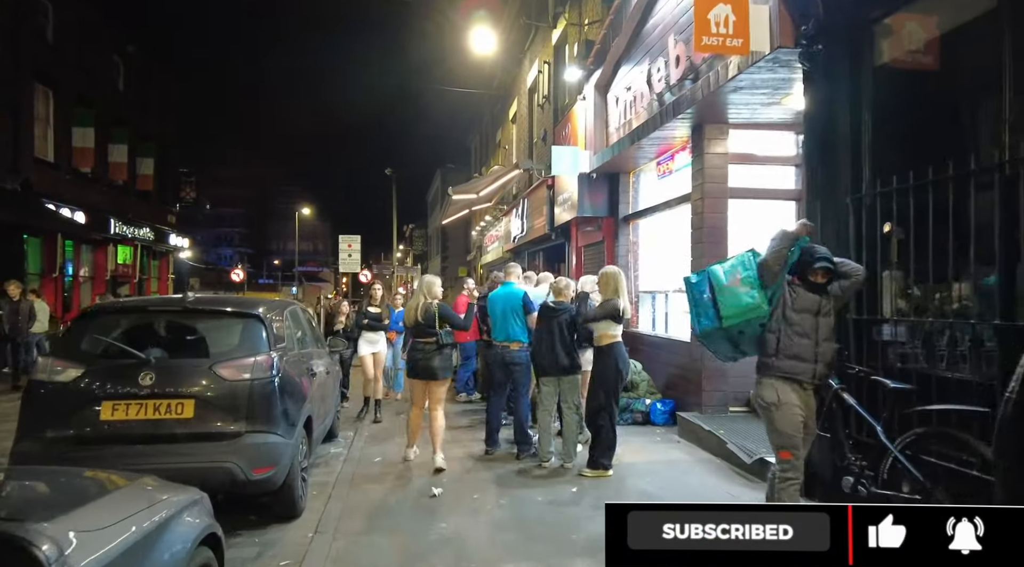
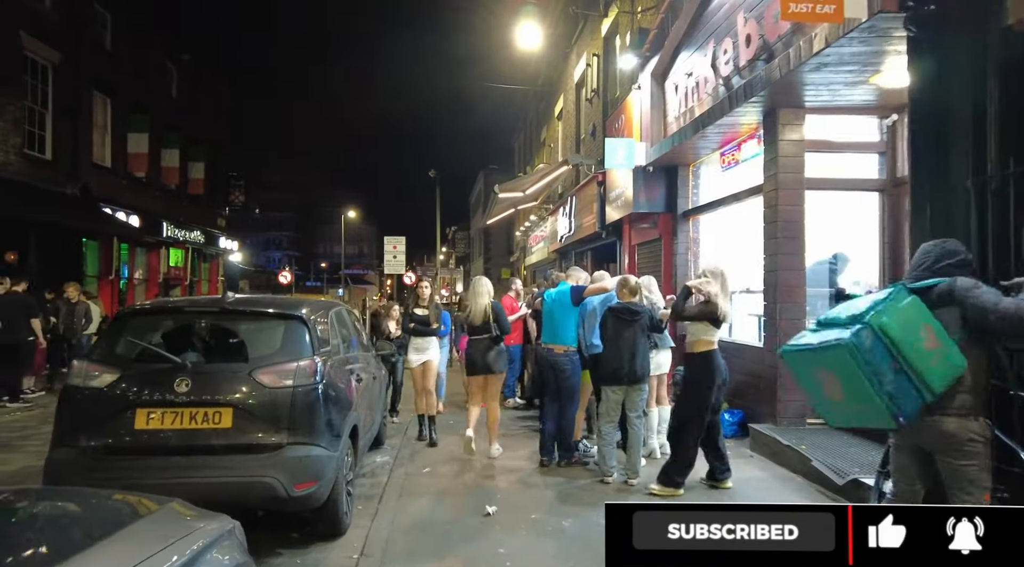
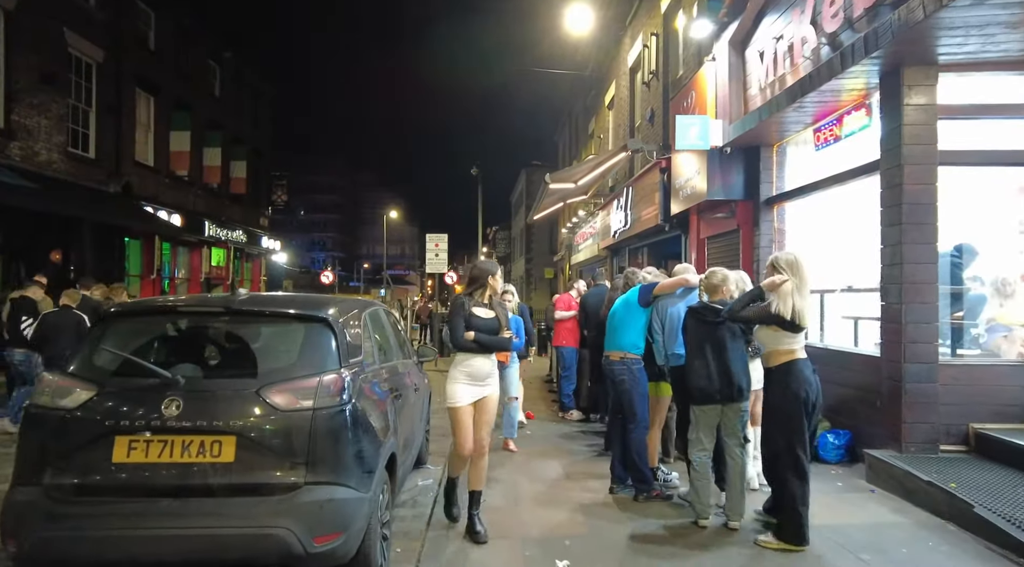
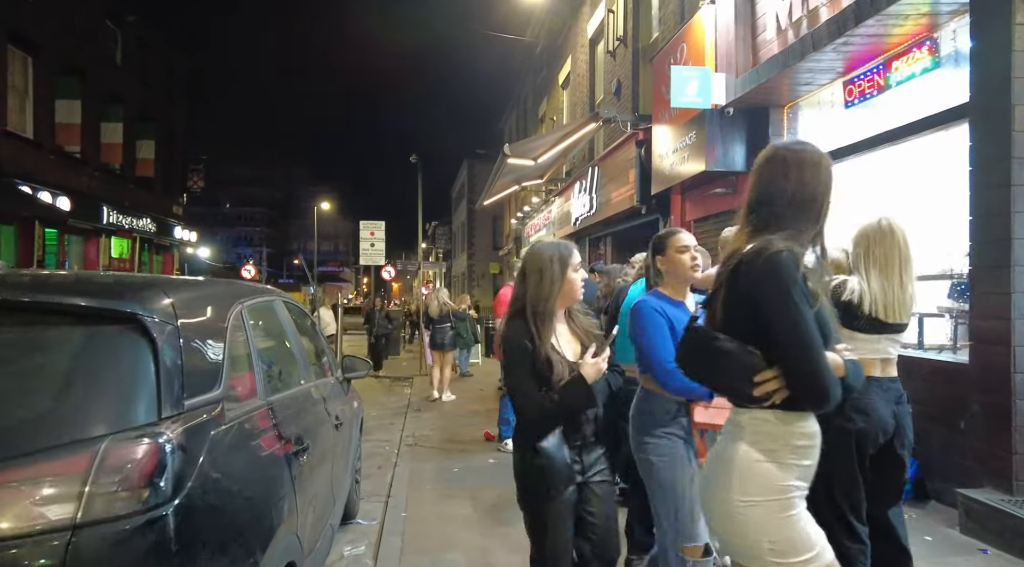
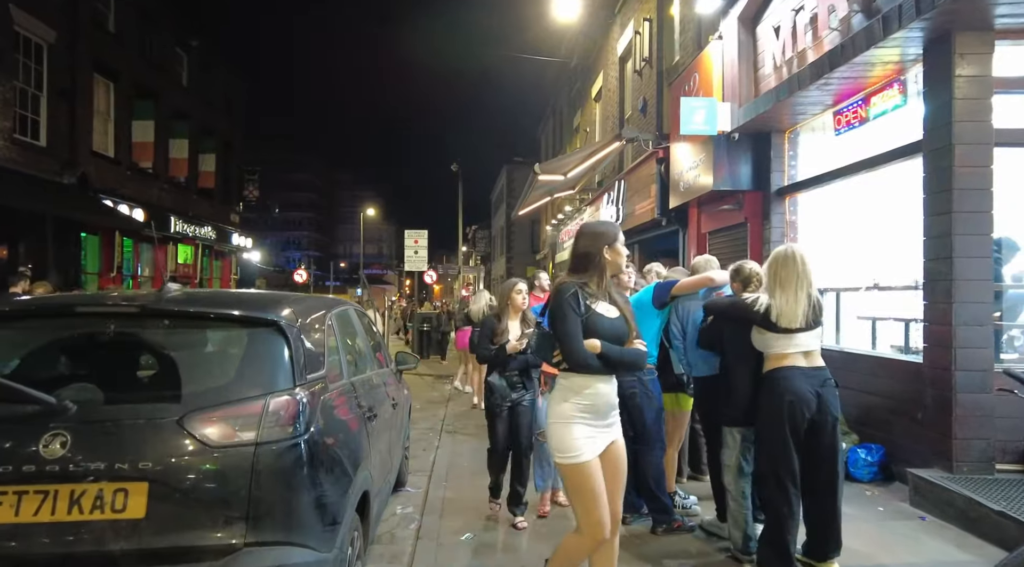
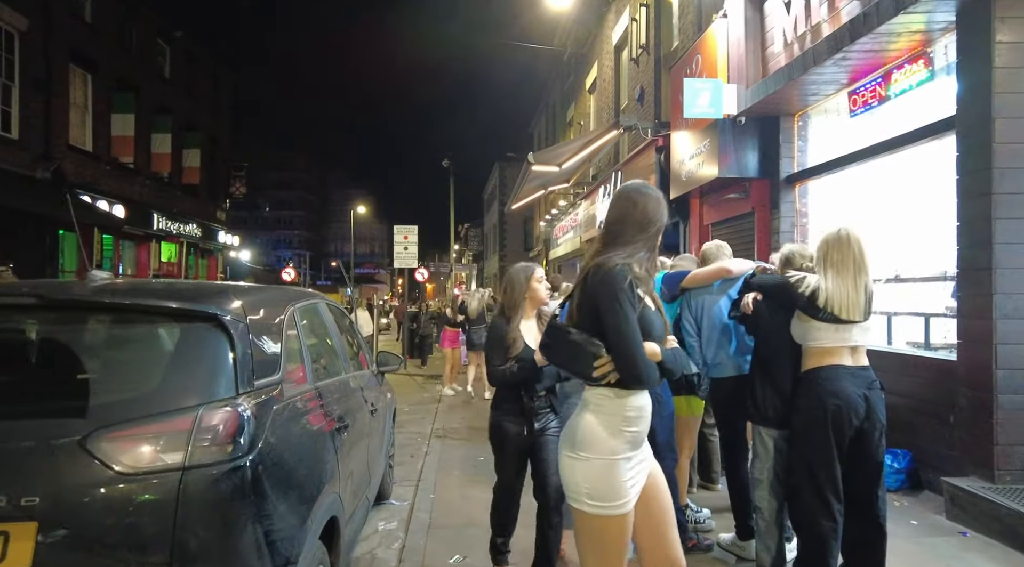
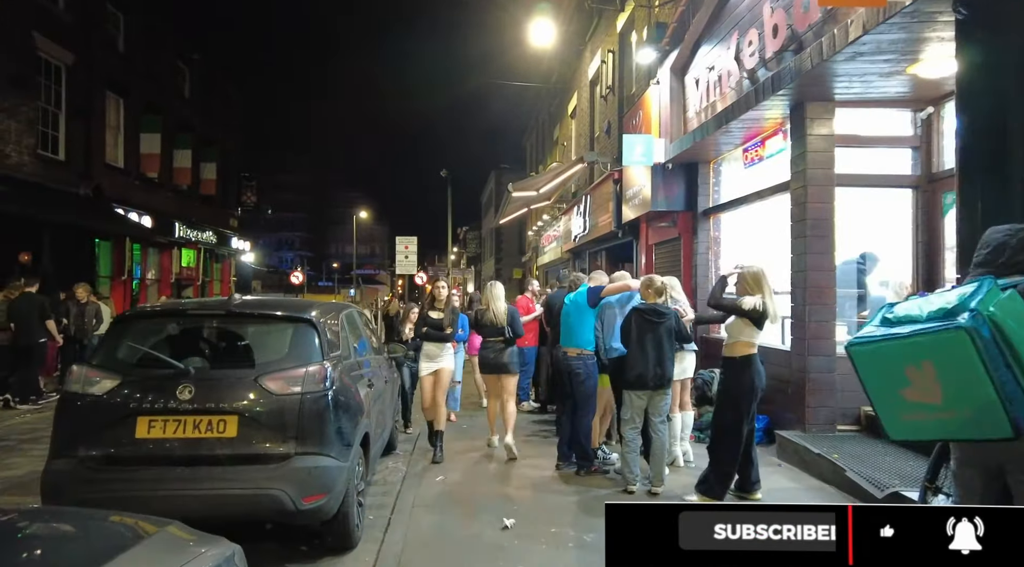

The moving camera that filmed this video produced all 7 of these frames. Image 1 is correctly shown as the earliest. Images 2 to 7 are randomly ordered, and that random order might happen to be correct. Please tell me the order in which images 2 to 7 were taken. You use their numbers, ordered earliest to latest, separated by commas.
2, 7, 3, 5, 6, 4
